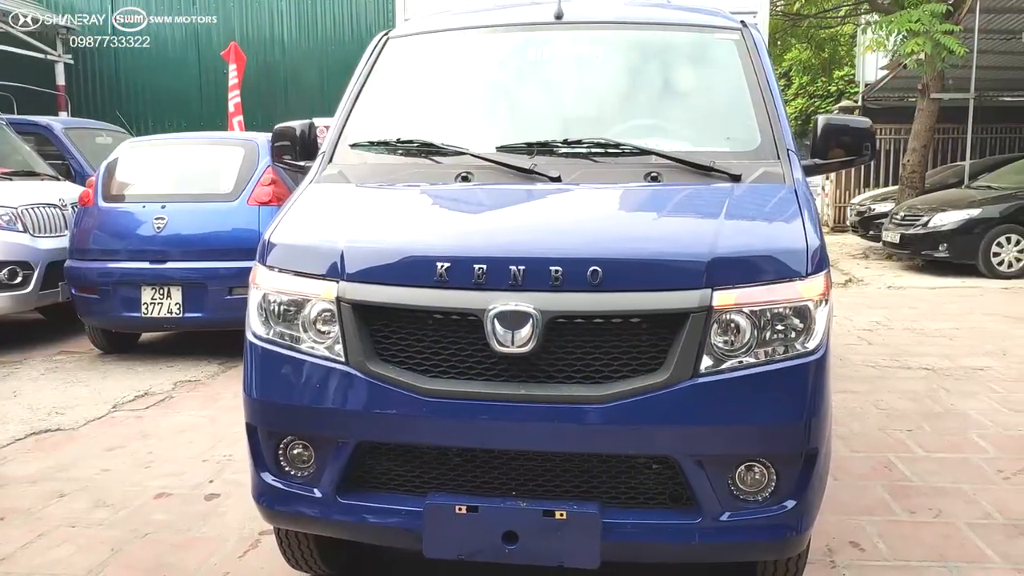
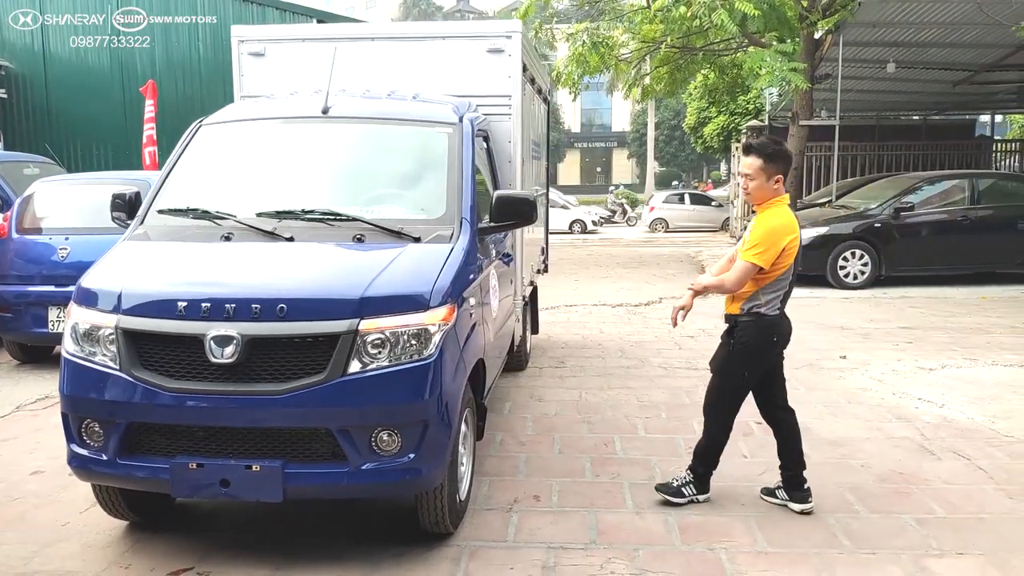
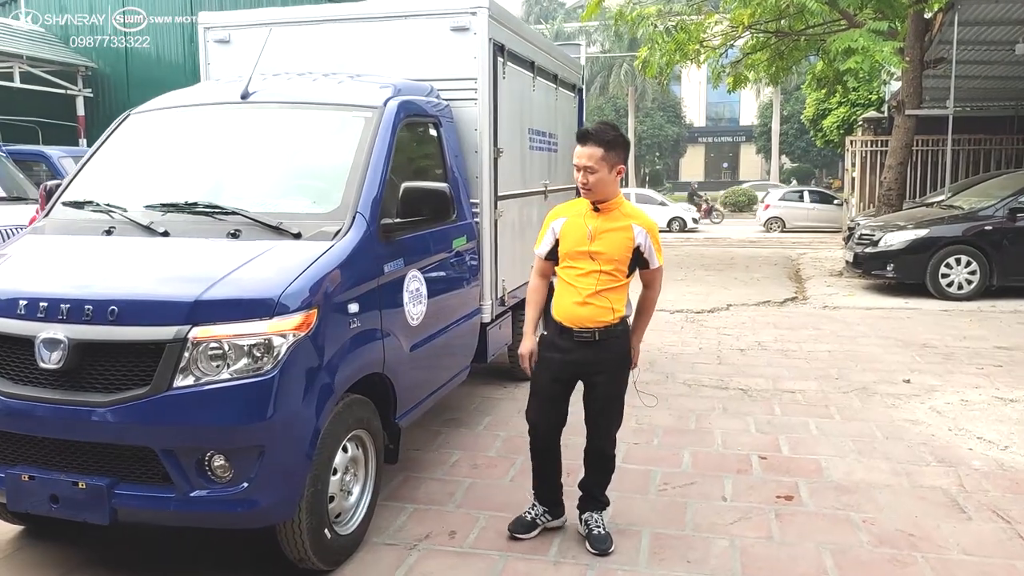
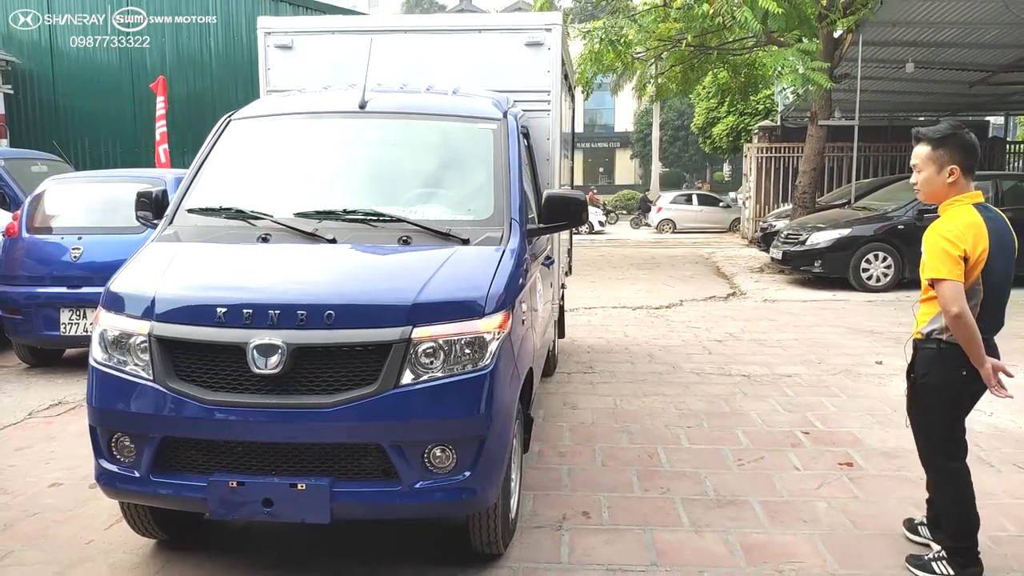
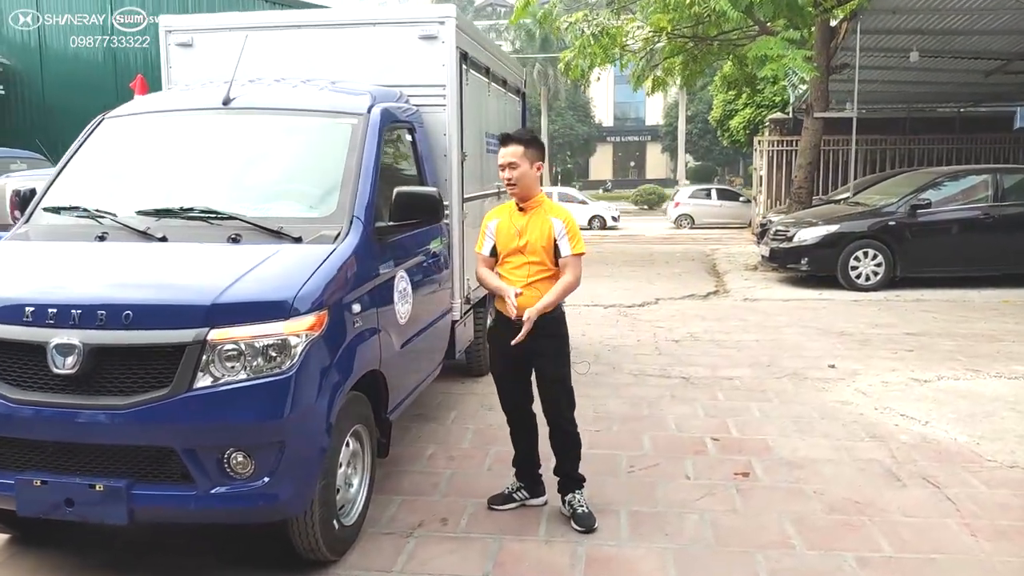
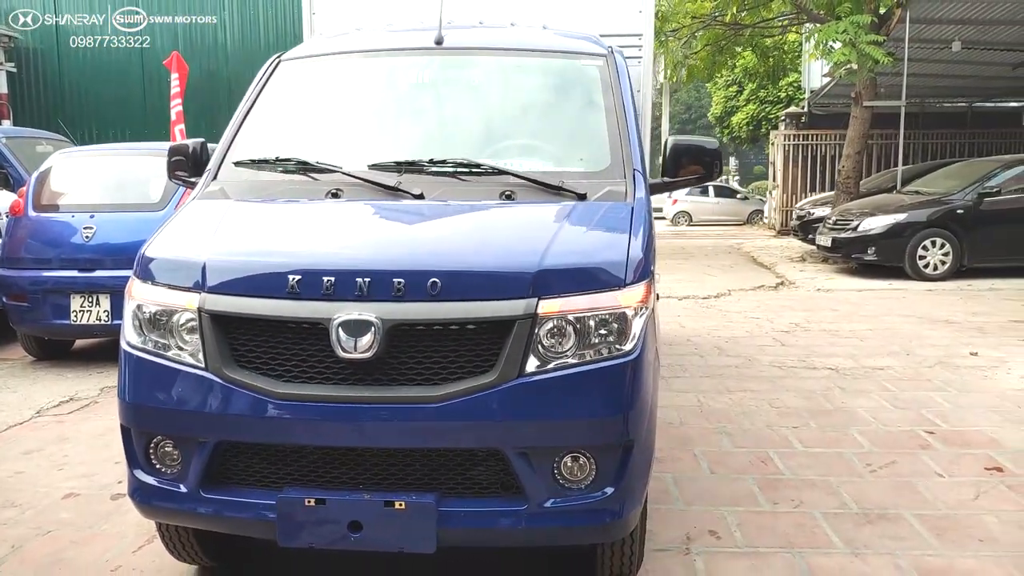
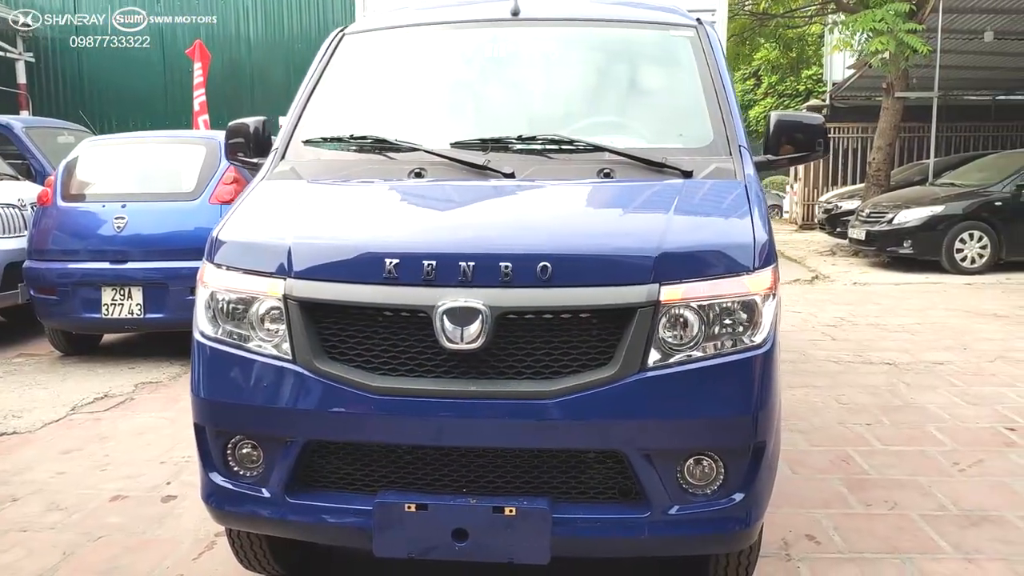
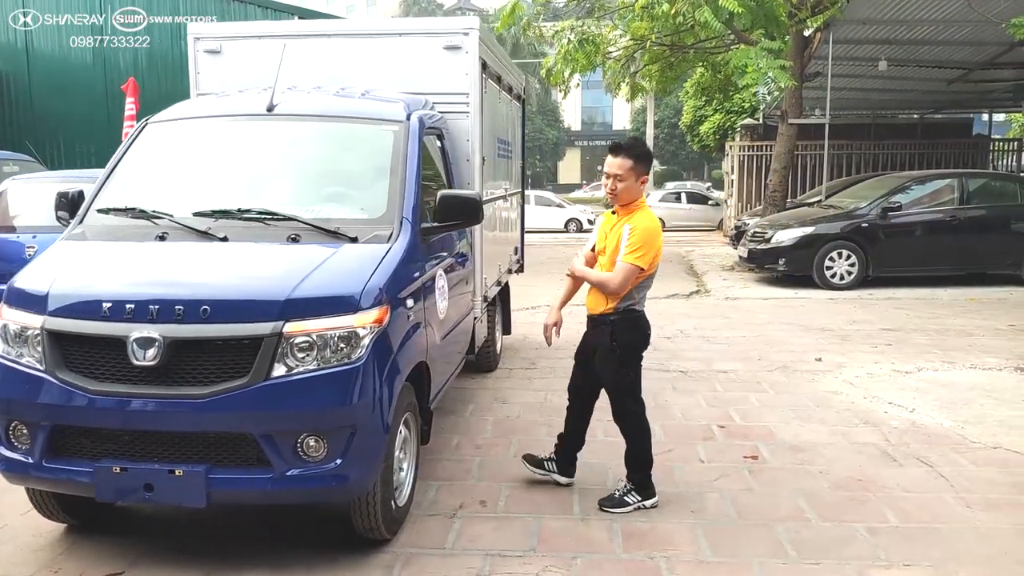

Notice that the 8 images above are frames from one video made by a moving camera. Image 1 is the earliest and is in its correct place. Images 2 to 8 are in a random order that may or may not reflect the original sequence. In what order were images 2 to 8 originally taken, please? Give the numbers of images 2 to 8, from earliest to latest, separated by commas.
7, 6, 4, 2, 8, 5, 3
